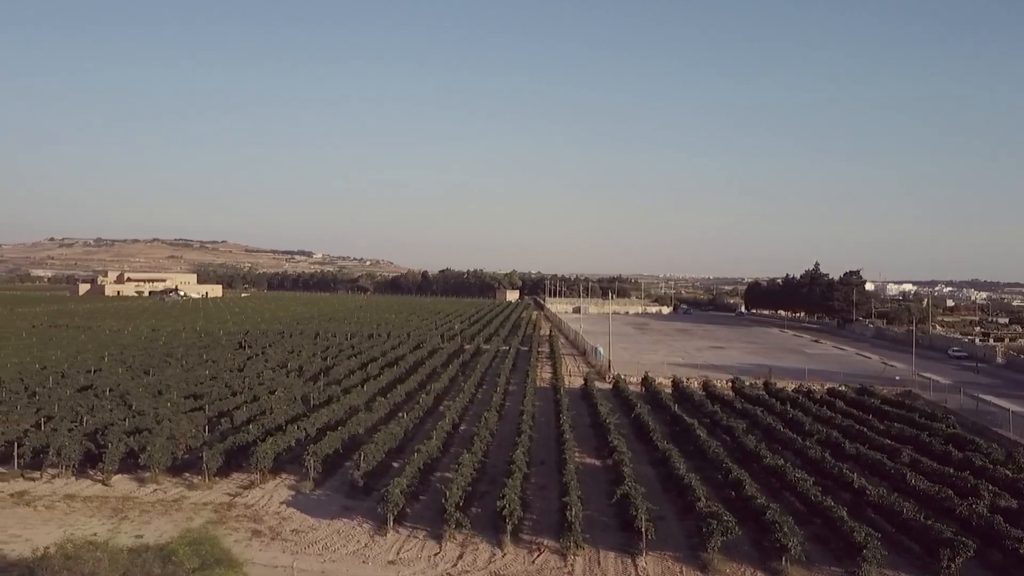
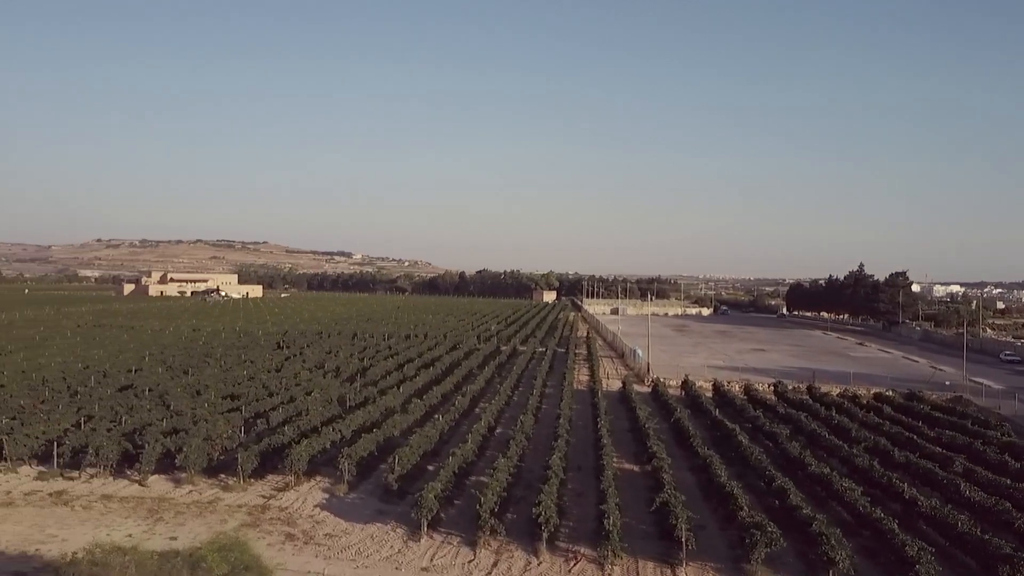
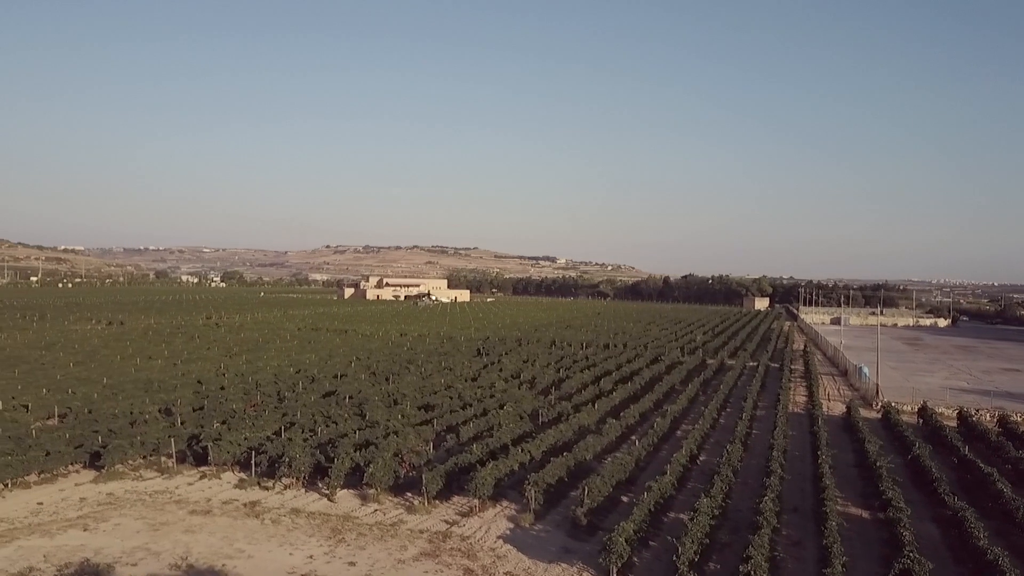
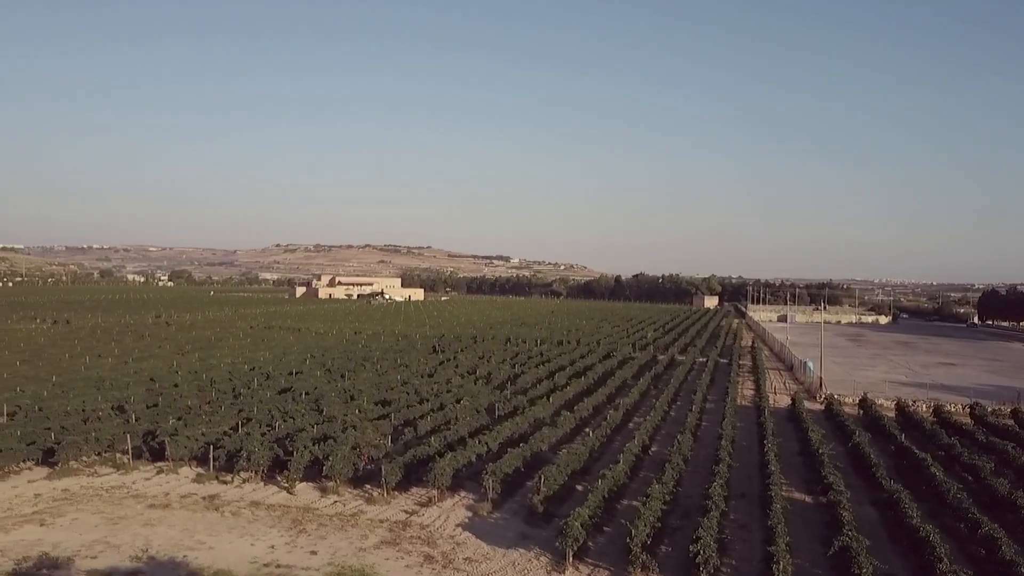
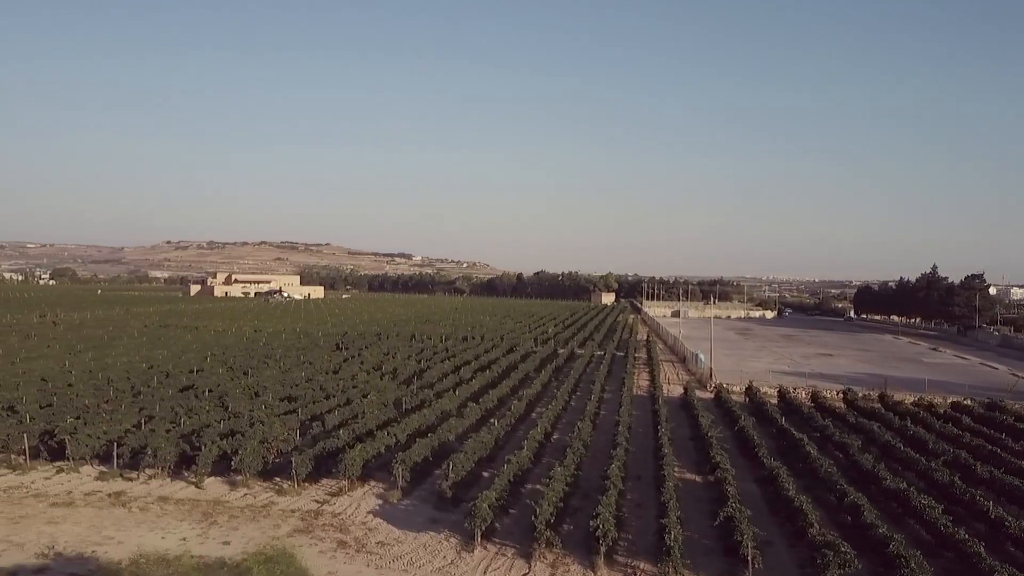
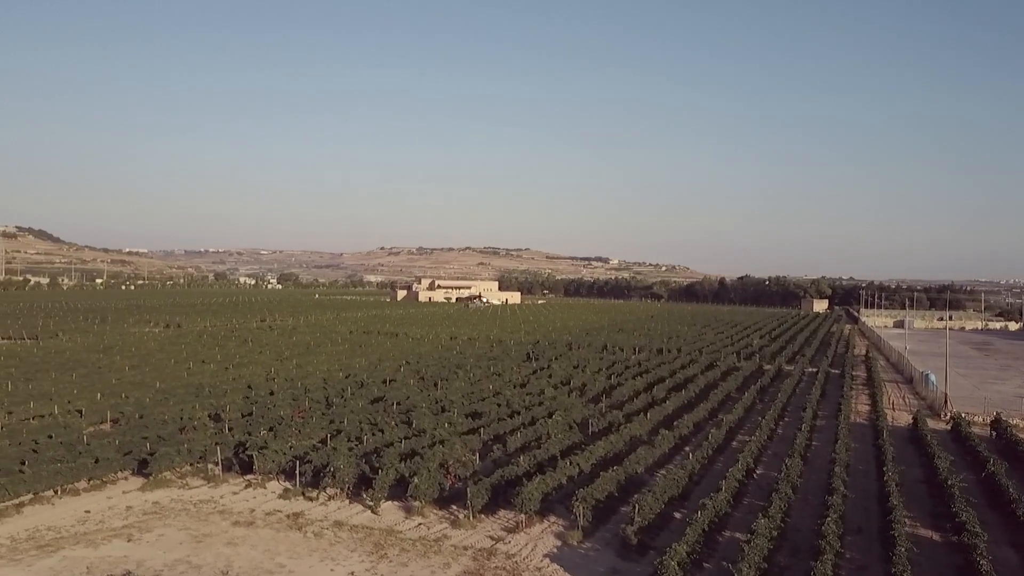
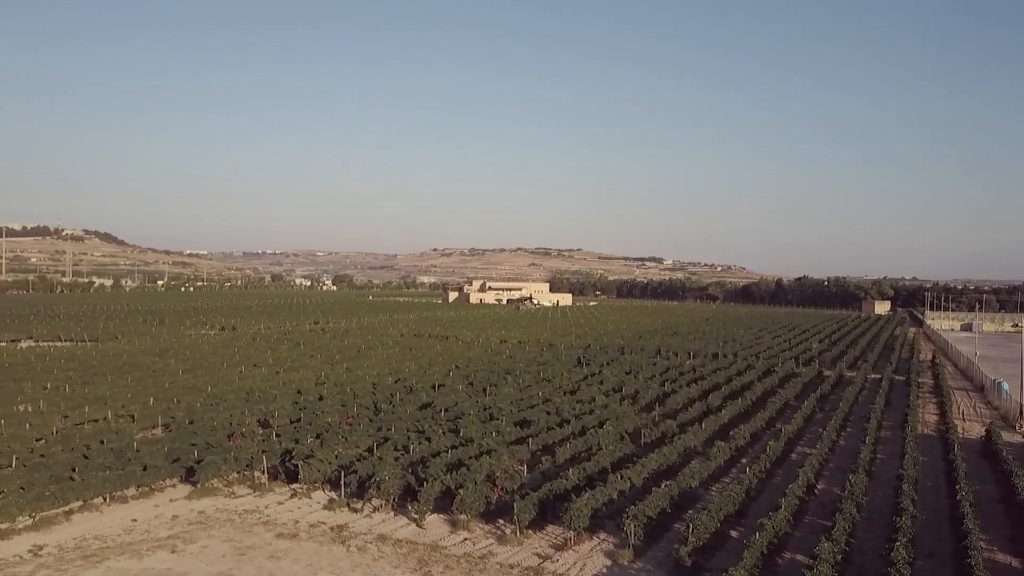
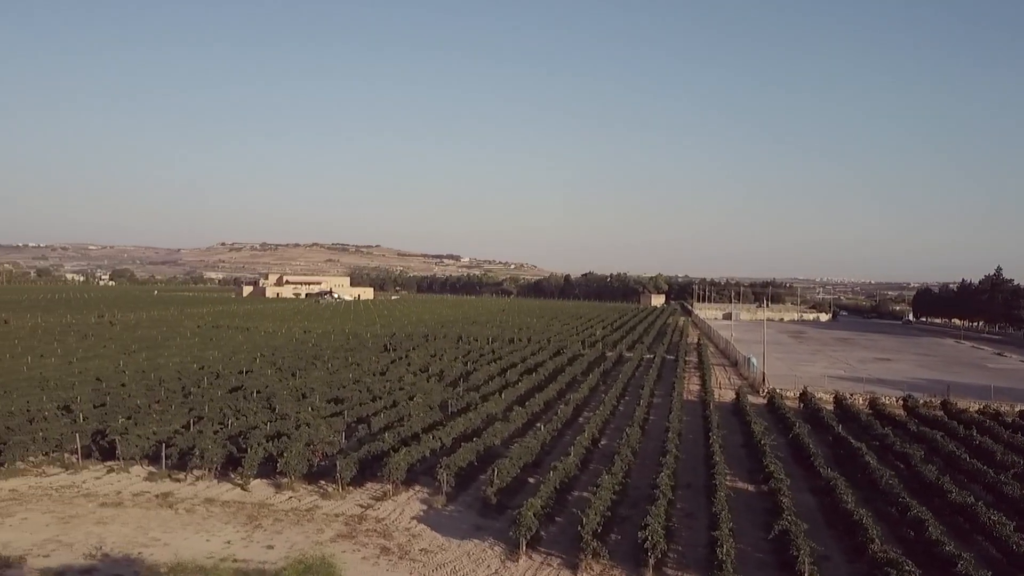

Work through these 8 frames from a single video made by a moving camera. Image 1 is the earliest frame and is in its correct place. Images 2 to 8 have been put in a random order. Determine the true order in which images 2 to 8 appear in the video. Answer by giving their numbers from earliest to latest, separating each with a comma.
2, 5, 8, 4, 3, 6, 7
